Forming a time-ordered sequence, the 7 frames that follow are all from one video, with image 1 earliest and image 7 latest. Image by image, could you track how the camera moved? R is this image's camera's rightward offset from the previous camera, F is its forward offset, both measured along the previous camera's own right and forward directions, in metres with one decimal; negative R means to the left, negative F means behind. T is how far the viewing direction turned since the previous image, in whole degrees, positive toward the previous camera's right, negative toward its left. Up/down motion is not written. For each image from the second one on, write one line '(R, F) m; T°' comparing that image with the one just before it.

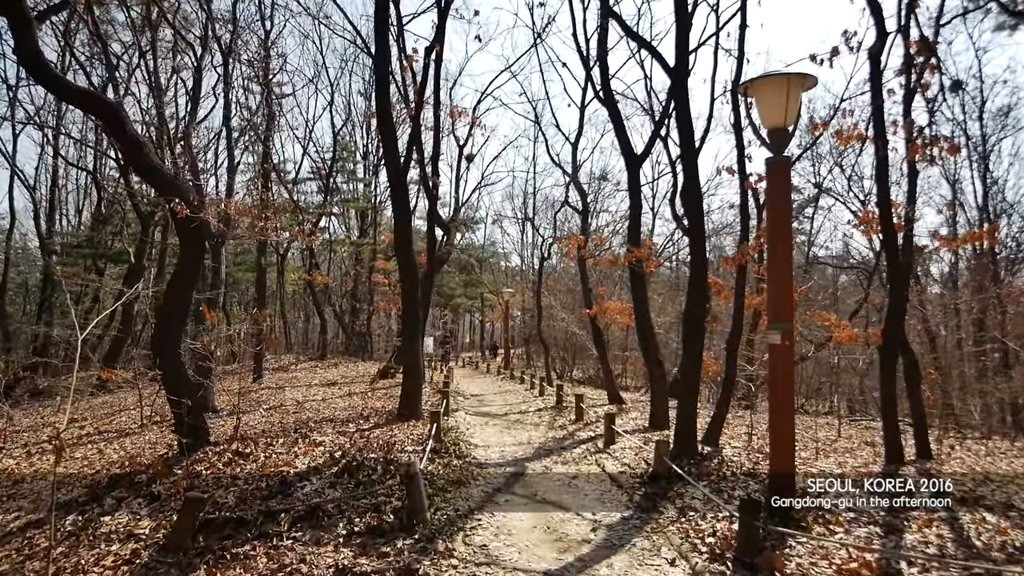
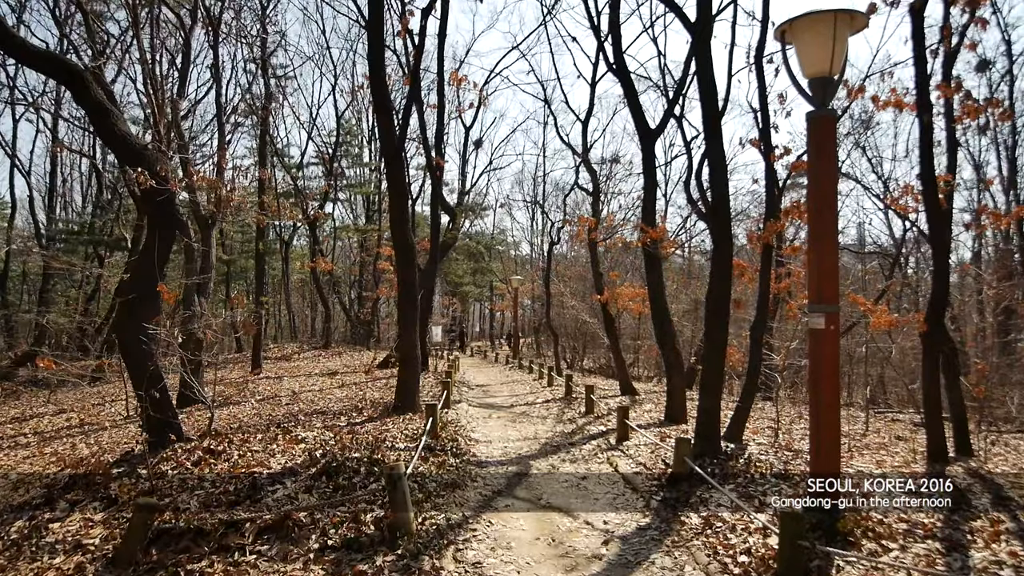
(+0.1, +0.9) m; -1°
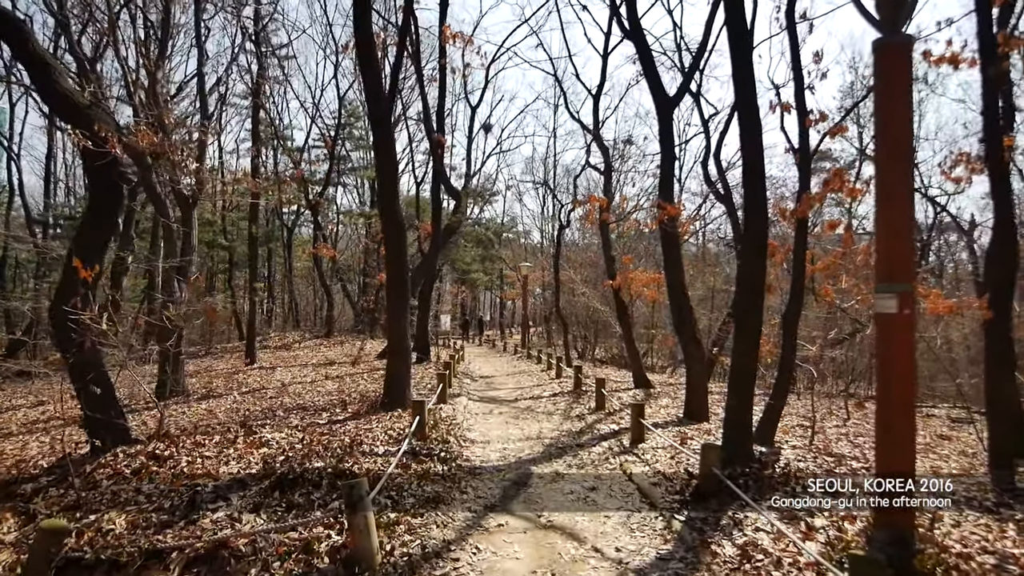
(+0.2, +1.1) m; -1°
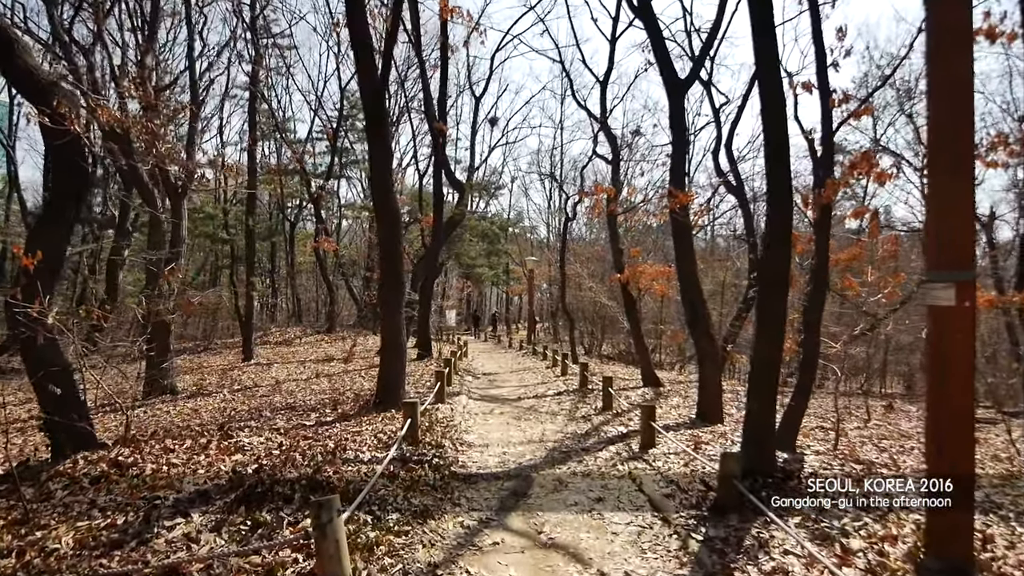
(+0.1, +0.6) m; -1°
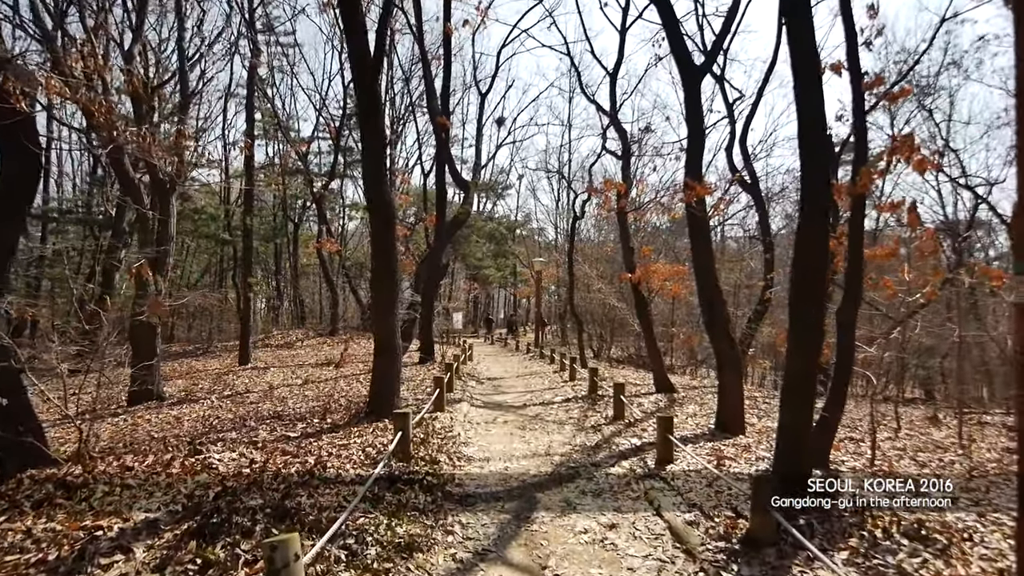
(+0.1, +0.7) m; -1°
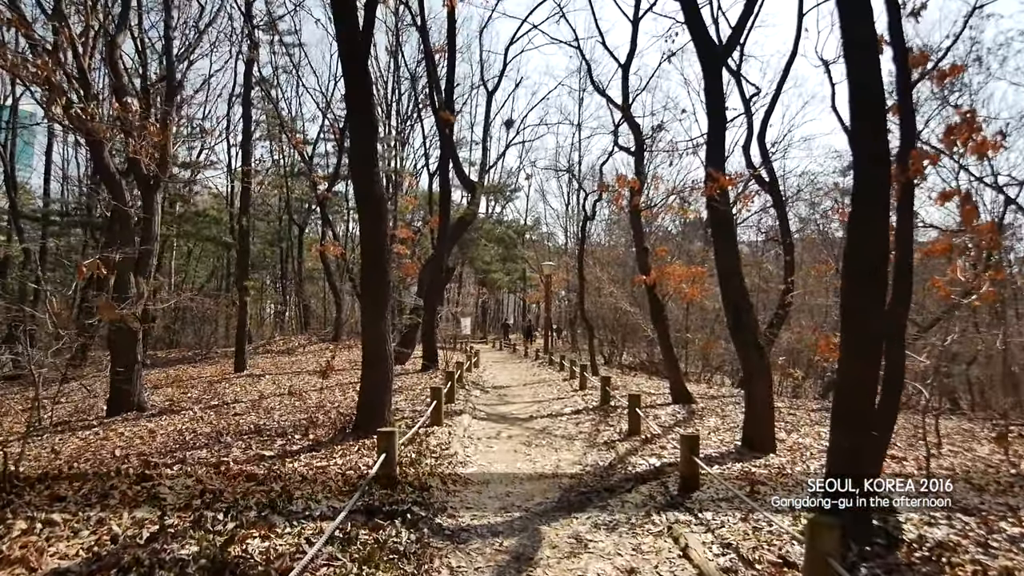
(+0.1, +0.8) m; -1°
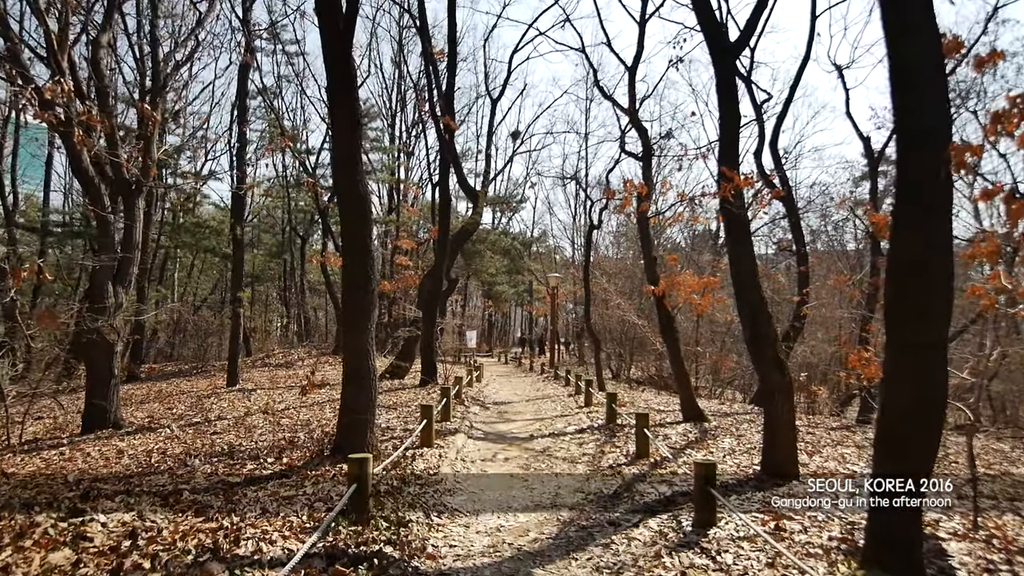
(+0.1, +0.7) m; -1°
